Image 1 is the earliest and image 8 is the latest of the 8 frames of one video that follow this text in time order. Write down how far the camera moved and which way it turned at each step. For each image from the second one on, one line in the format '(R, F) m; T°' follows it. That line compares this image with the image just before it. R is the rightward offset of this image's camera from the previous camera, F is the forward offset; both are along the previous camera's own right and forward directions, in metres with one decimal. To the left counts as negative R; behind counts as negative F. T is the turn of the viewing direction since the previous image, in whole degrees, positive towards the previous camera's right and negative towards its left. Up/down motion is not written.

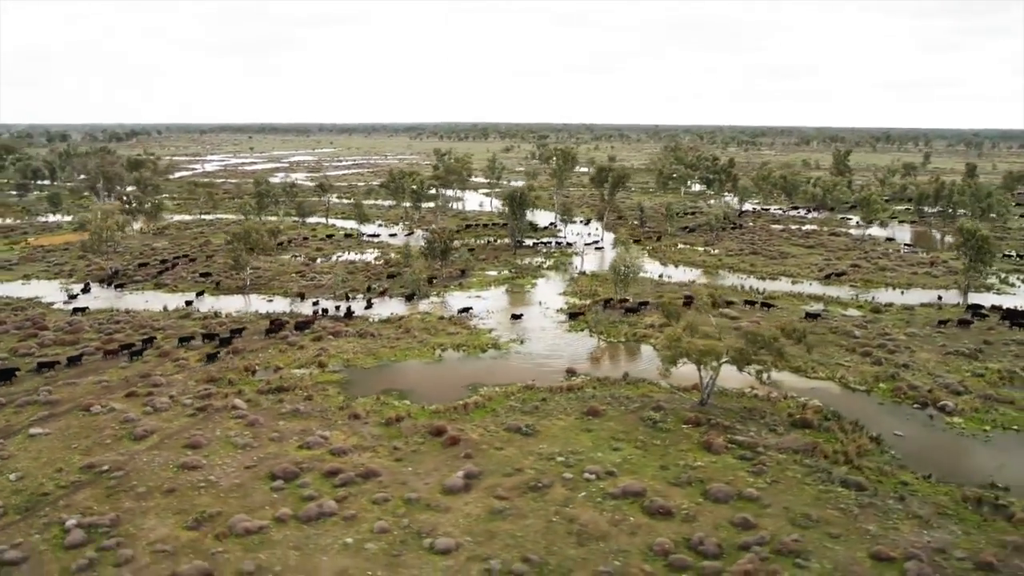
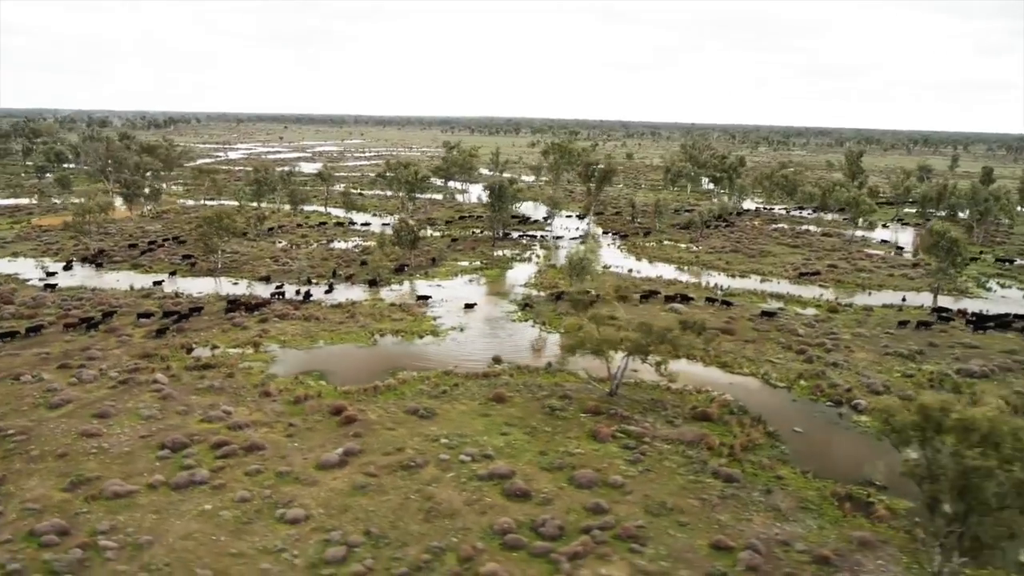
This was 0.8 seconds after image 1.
(+5.1, -0.4) m; -3°
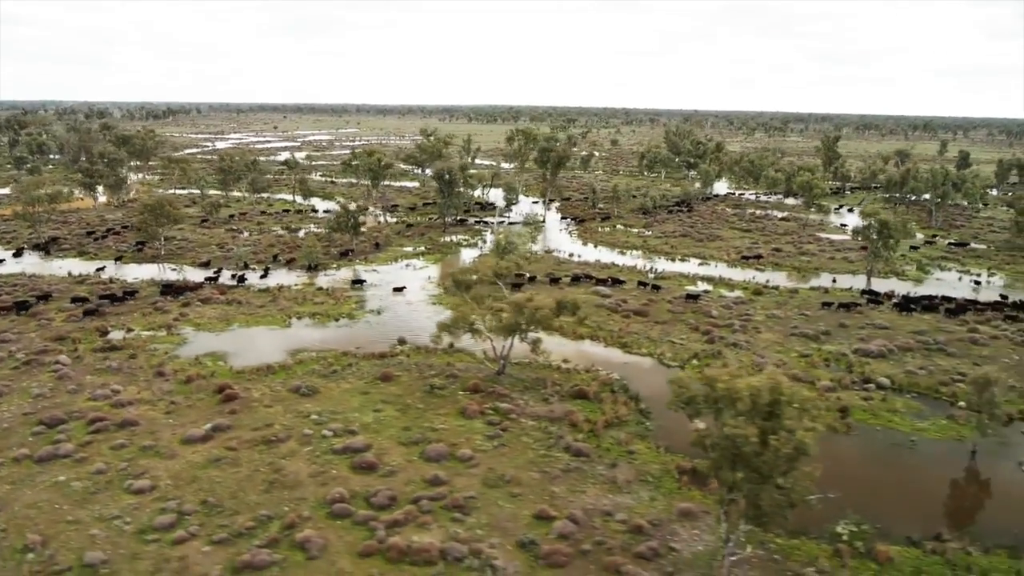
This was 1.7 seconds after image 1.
(+5.1, -0.7) m; -1°
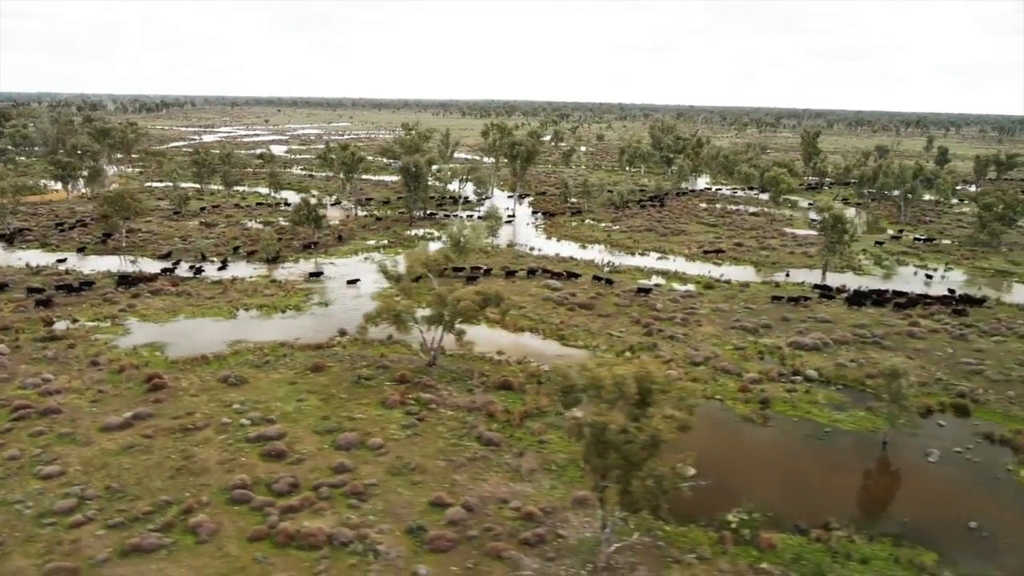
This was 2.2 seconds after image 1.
(+2.9, -0.4) m; 0°
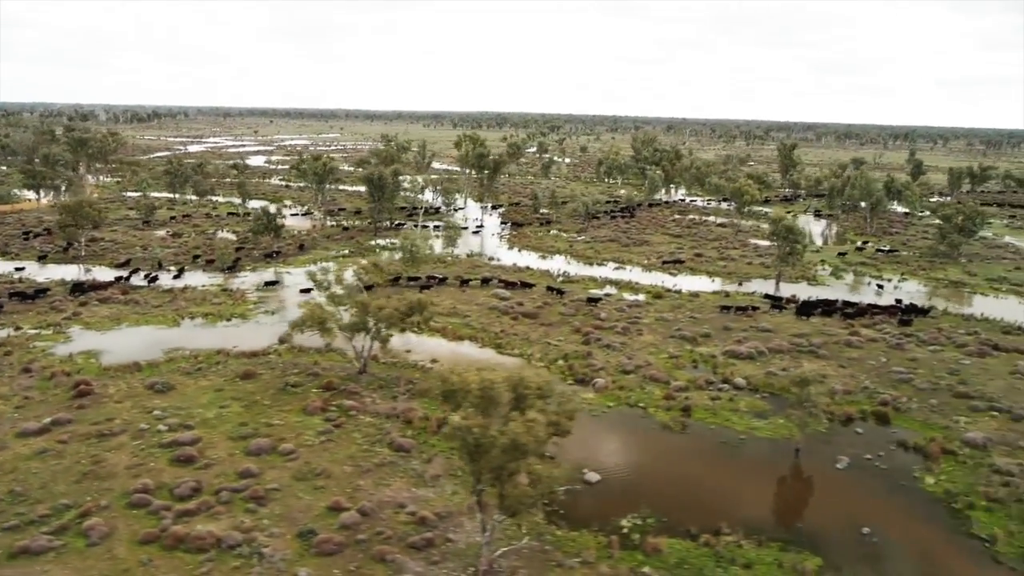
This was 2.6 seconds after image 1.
(+2.9, -0.3) m; 0°
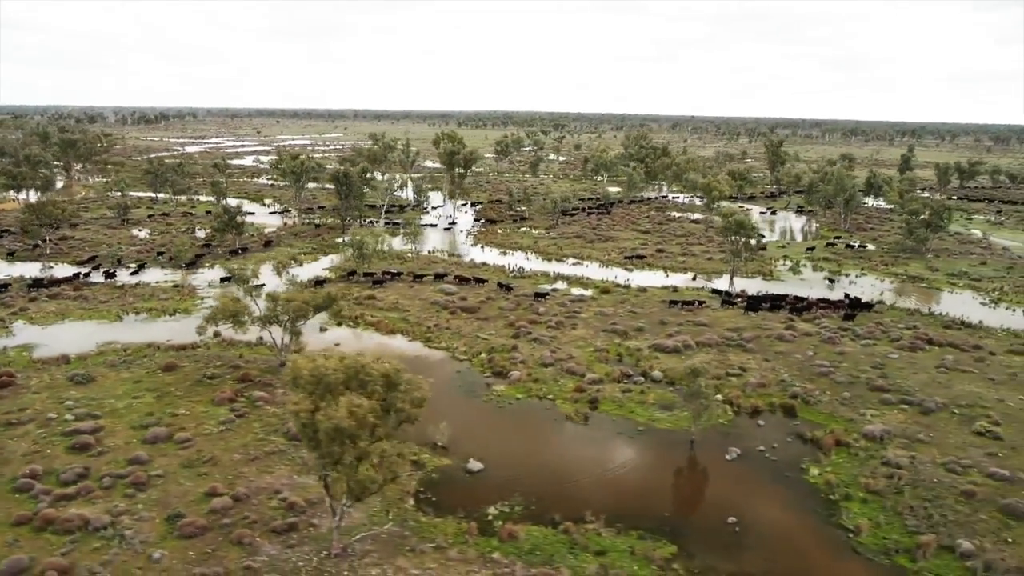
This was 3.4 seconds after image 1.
(+4.3, -0.4) m; -1°
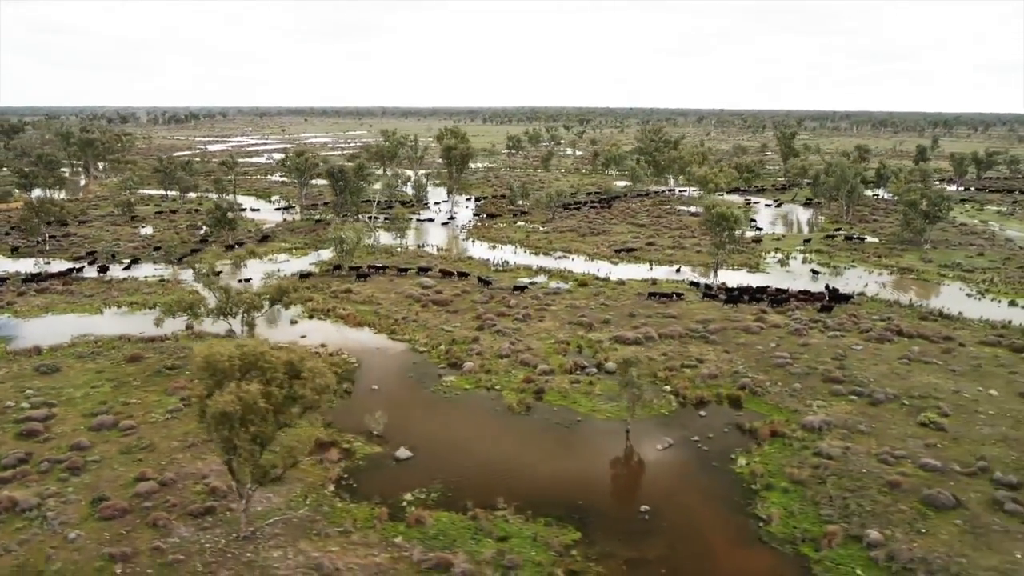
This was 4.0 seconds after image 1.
(+3.5, -0.3) m; -3°
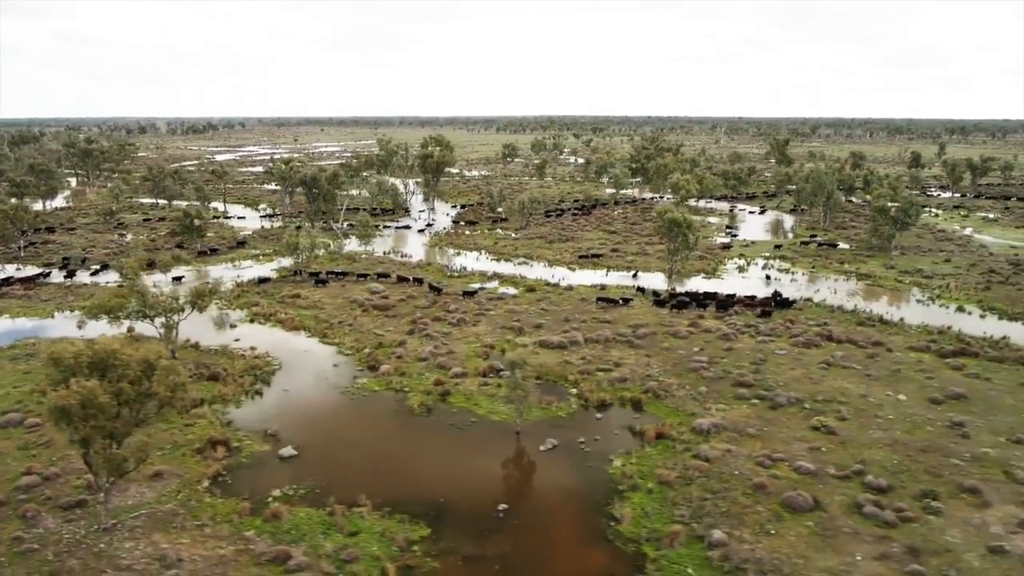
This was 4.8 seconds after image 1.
(+4.9, -0.5) m; -2°
